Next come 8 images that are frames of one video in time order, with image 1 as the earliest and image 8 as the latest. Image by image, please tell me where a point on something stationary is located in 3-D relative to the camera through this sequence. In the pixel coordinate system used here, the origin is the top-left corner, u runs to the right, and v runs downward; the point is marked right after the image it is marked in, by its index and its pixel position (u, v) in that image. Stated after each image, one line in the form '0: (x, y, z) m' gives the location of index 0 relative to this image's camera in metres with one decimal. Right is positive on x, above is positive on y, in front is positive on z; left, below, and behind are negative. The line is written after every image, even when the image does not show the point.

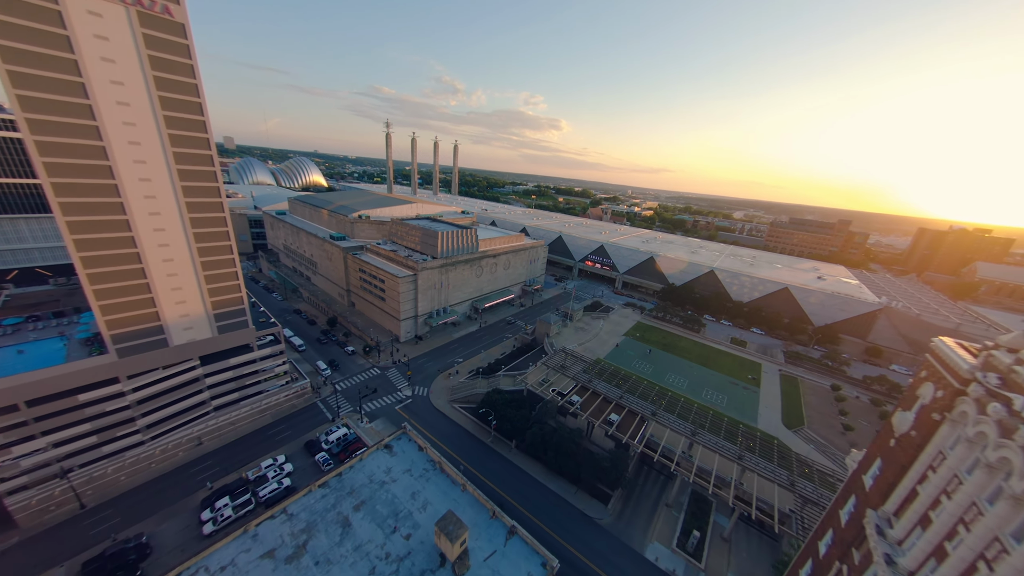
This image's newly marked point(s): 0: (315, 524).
0: (-11.7, -14.0, +19.2) m
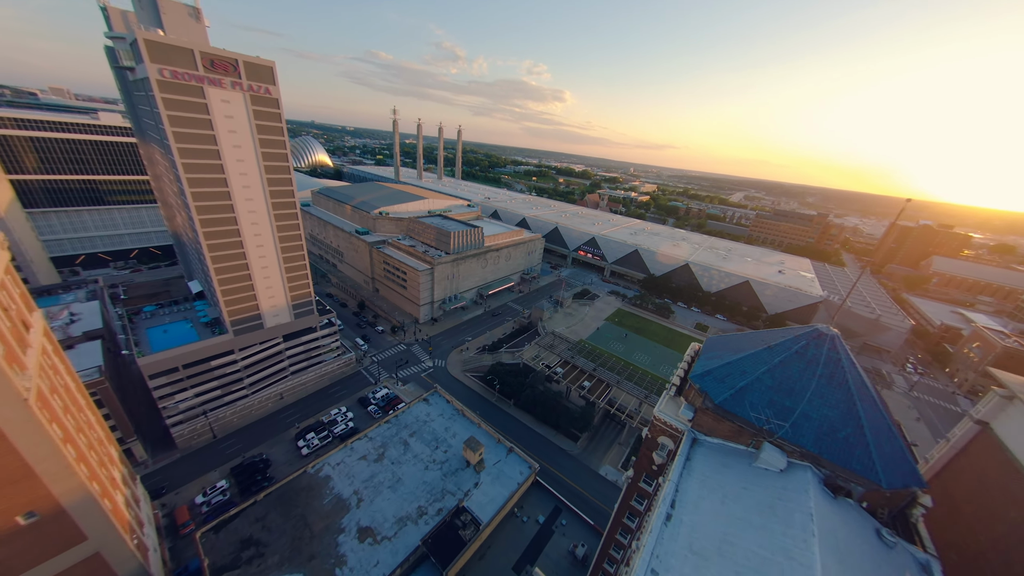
0: (-11.8, -14.7, +30.5) m
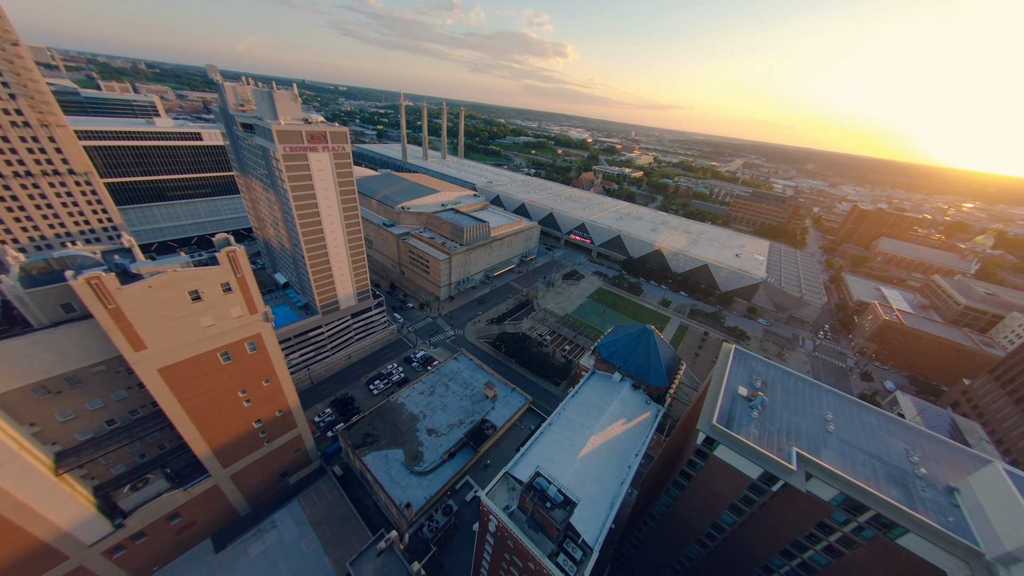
0: (-11.4, -14.4, +47.8) m
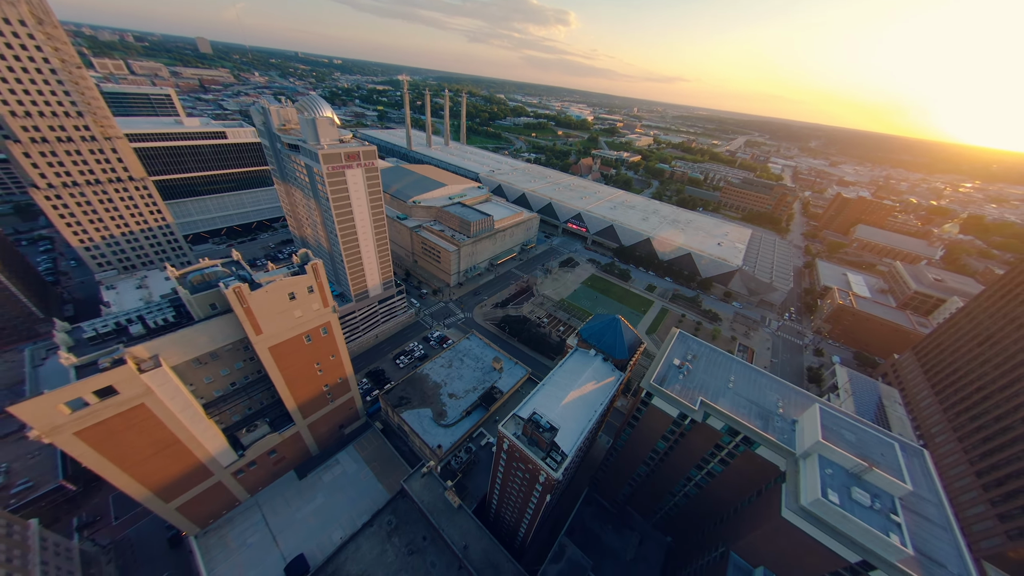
0: (-10.9, -13.0, +58.5) m
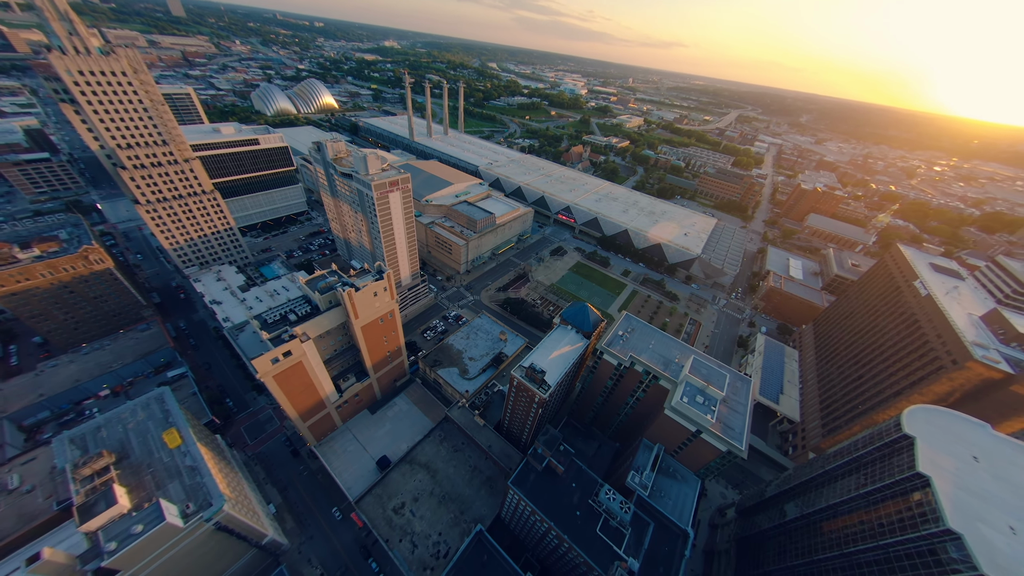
0: (-10.4, -11.0, +78.1) m
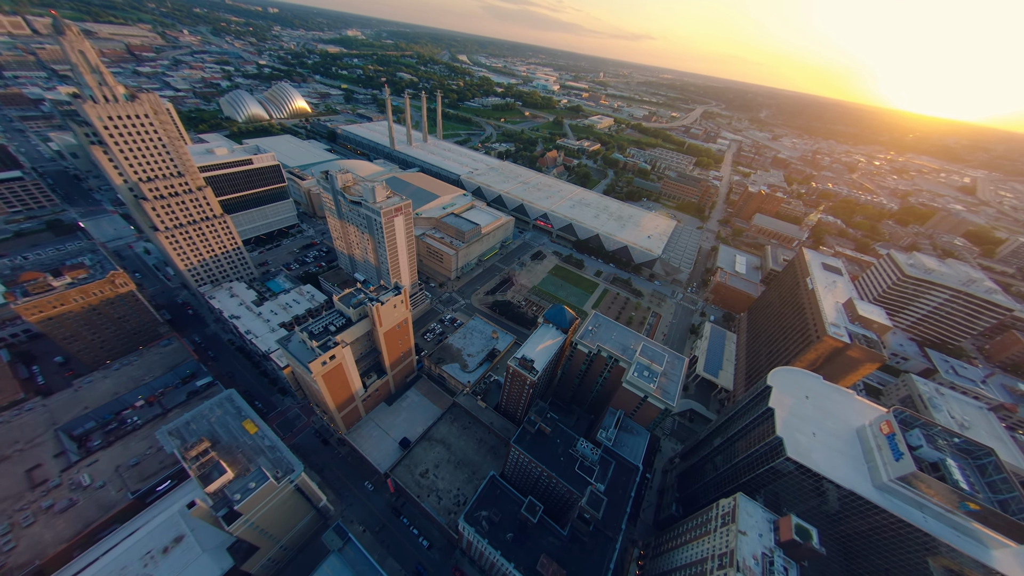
0: (-13.1, -12.9, +91.2) m
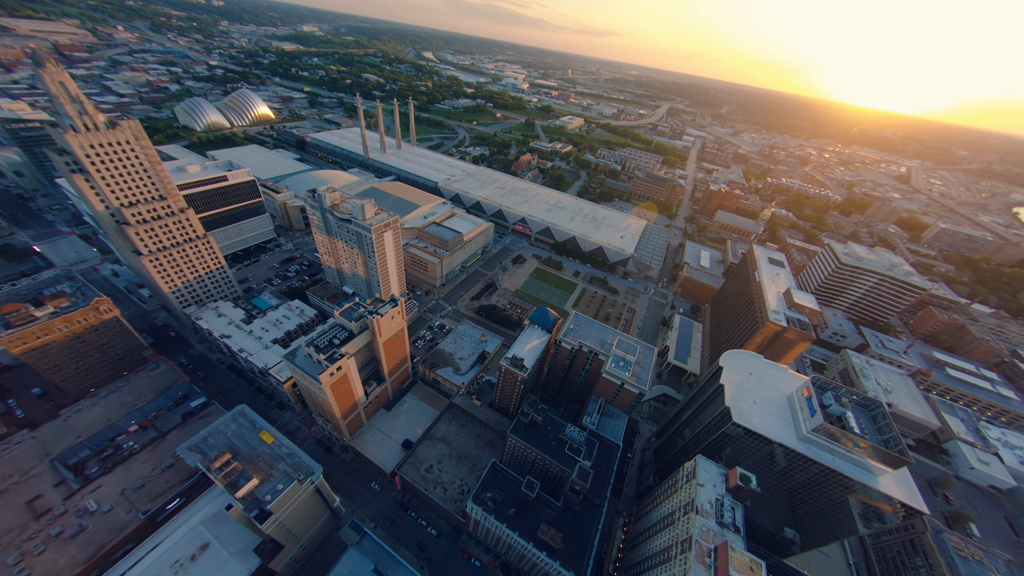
0: (-16.8, -15.1, +96.8) m
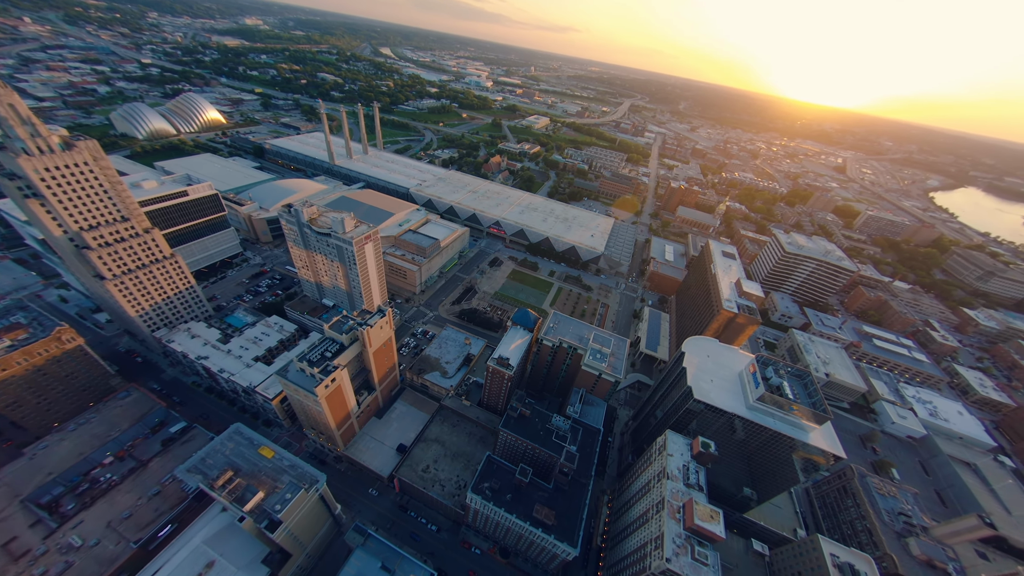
0: (-22.1, -17.2, +100.1) m
